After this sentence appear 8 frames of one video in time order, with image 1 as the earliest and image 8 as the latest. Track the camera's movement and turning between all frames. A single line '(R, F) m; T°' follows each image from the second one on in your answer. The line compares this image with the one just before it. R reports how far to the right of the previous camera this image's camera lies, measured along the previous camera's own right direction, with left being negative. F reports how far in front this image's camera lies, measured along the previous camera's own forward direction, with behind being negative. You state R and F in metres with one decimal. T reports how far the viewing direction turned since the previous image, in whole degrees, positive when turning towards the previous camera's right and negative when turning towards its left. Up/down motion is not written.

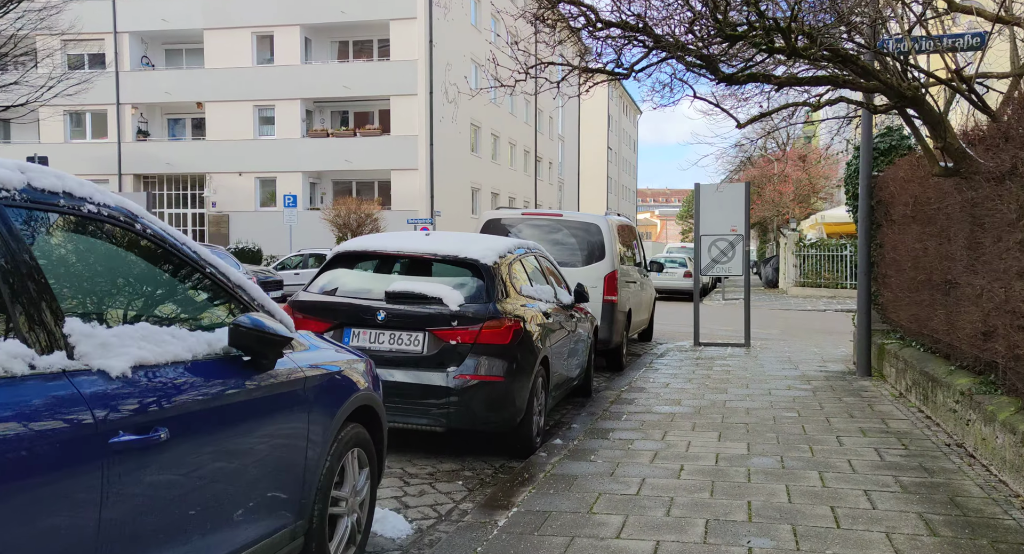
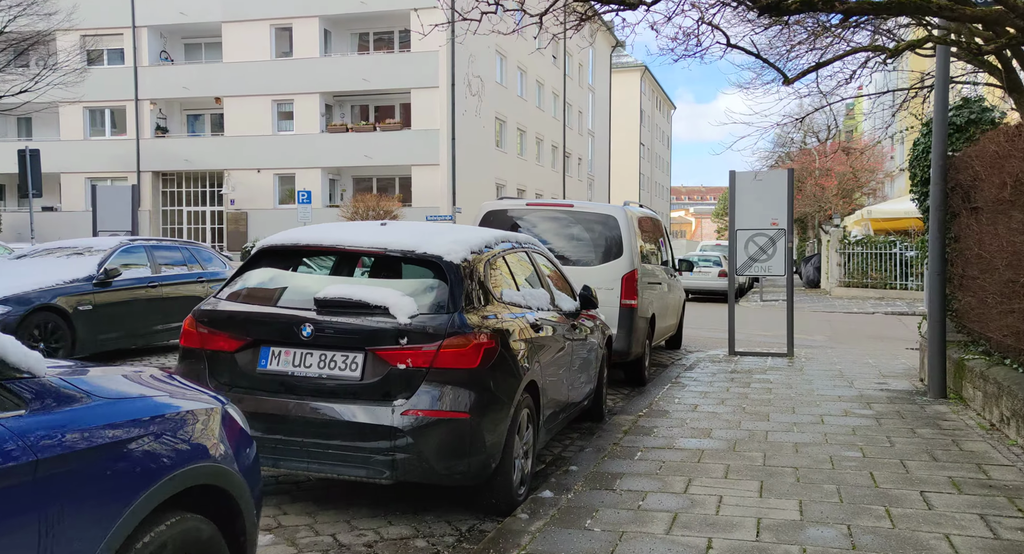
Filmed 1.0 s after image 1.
(+0.3, +1.4) m; -2°
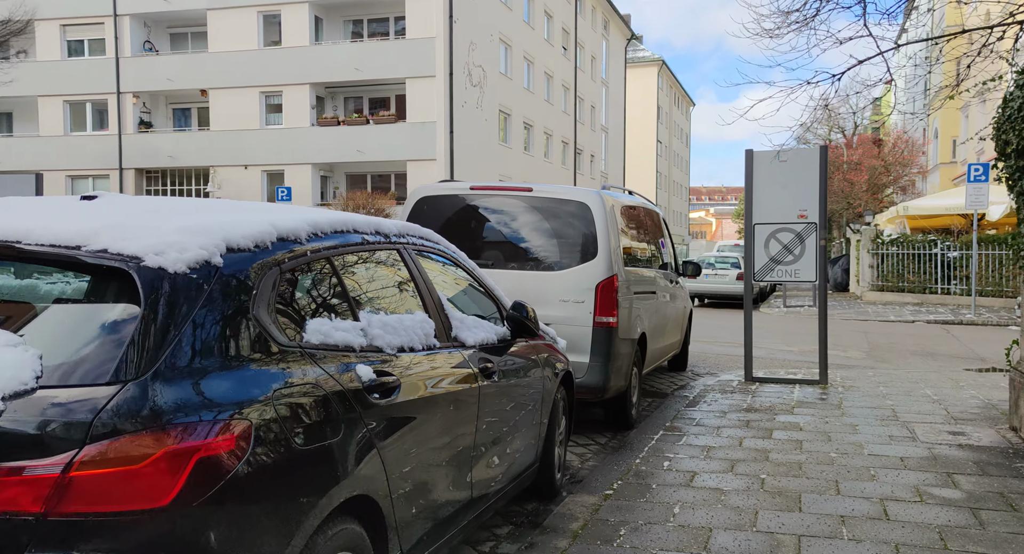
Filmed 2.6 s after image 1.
(+0.6, +2.3) m; -1°
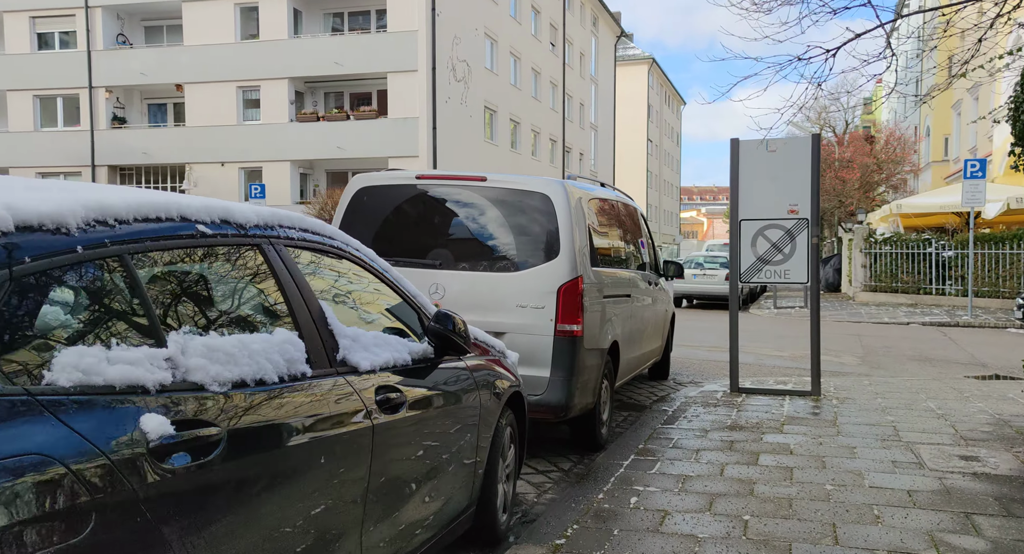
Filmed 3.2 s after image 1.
(+0.3, +0.8) m; +1°
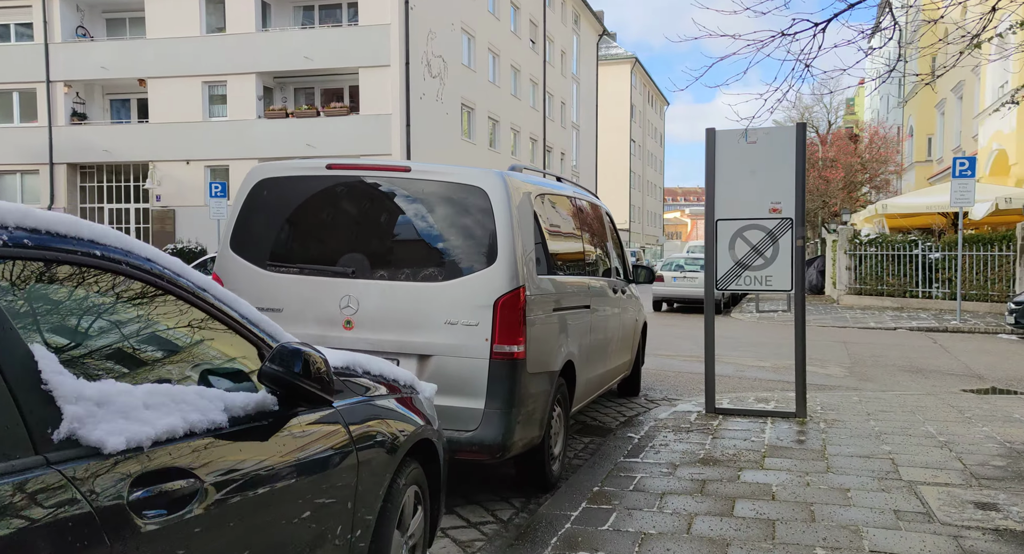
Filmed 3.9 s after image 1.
(+0.3, +1.0) m; +1°
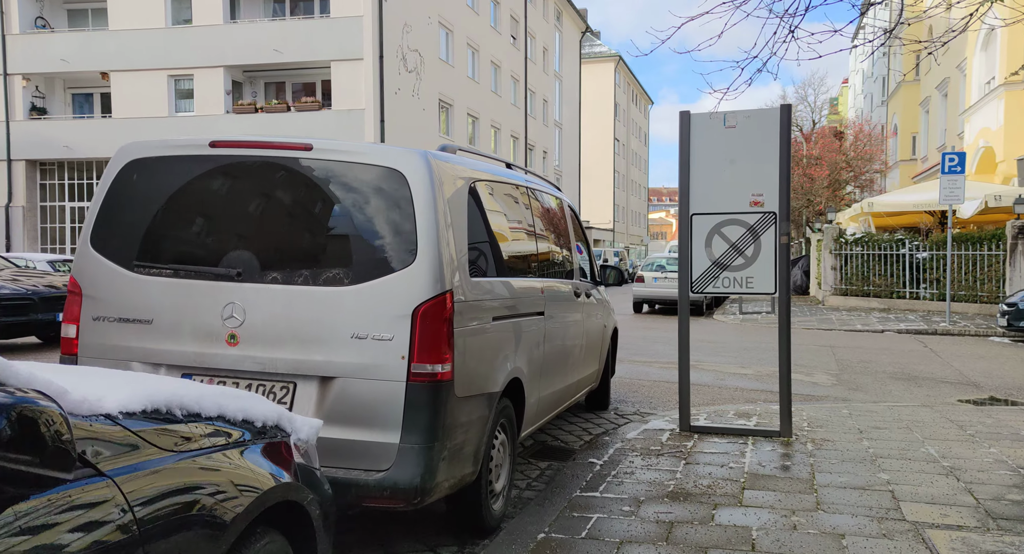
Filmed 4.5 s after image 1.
(+0.3, +0.9) m; +1°
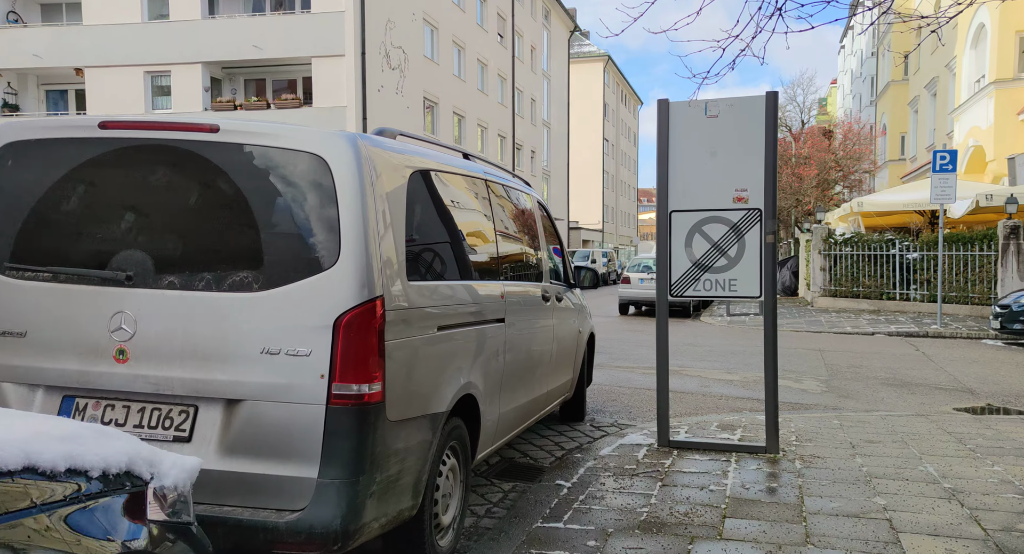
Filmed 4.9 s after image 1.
(+0.2, +0.6) m; +1°
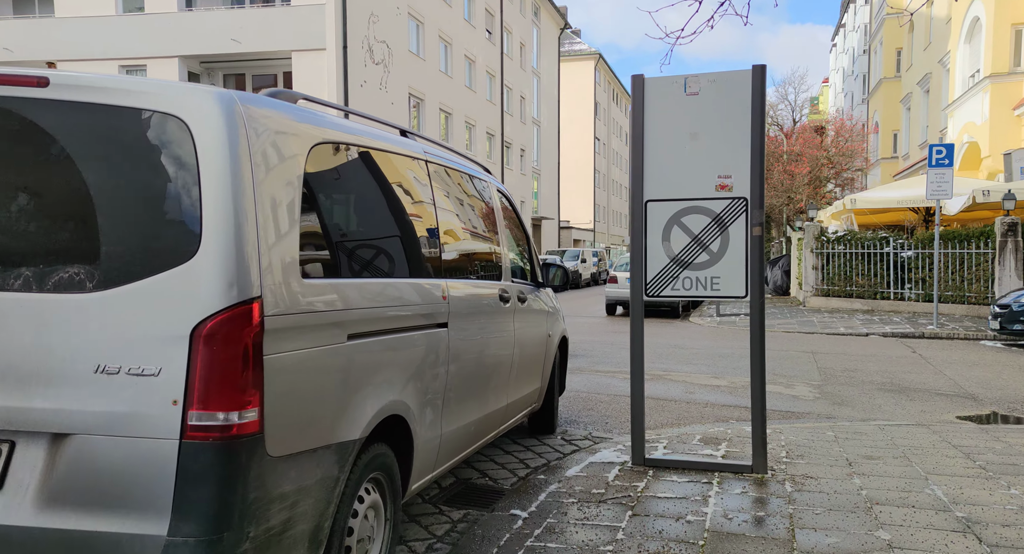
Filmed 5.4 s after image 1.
(+0.2, +0.7) m; 0°
